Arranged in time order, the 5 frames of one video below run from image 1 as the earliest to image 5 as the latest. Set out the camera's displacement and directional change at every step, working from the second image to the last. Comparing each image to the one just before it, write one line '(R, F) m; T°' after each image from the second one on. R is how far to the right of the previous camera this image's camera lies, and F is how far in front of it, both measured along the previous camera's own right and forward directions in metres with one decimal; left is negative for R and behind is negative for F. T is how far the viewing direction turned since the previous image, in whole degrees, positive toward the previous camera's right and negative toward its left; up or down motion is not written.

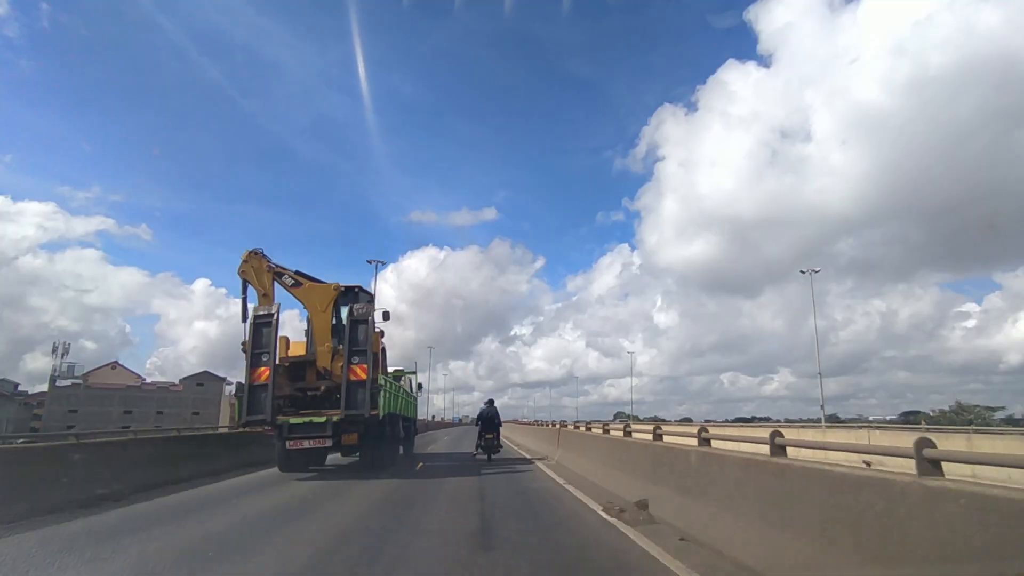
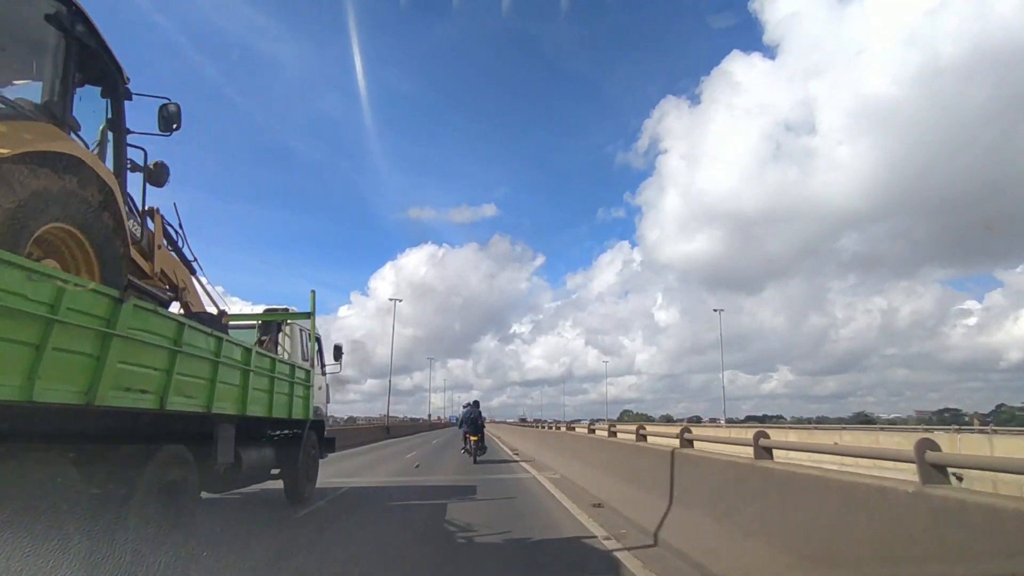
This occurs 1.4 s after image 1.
(+0.2, +0.8) m; 0°
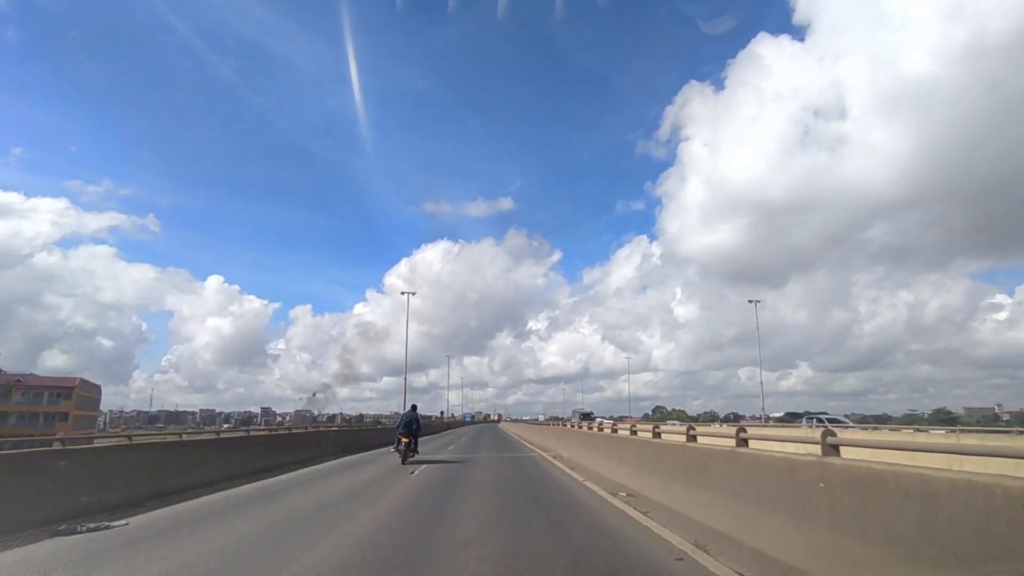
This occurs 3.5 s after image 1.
(-0.4, +1.9) m; -1°
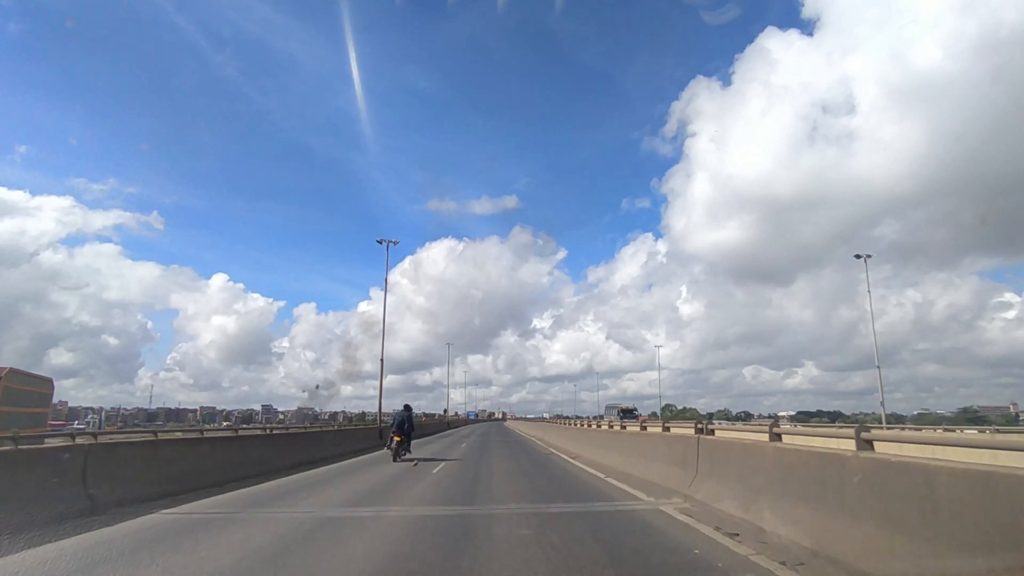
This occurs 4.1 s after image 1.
(-0.3, +0.4) m; 0°
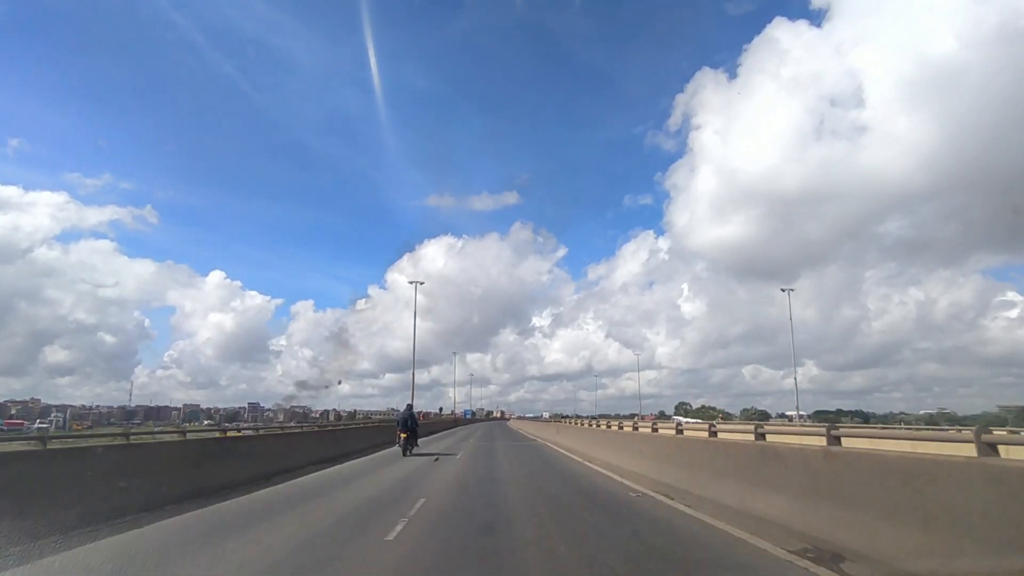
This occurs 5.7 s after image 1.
(-0.4, +1.1) m; 0°
